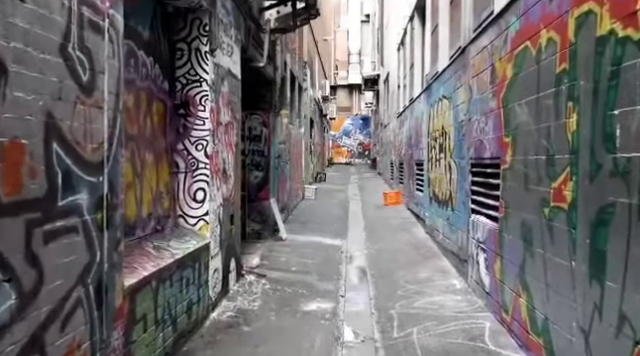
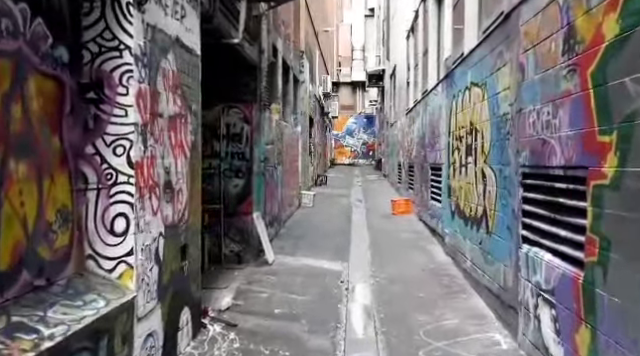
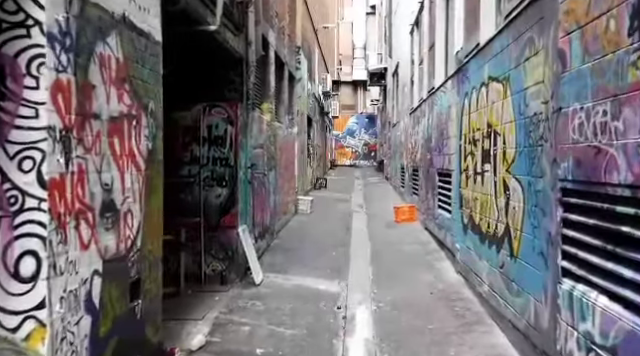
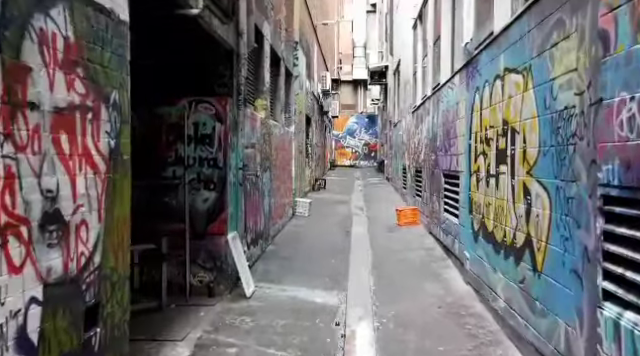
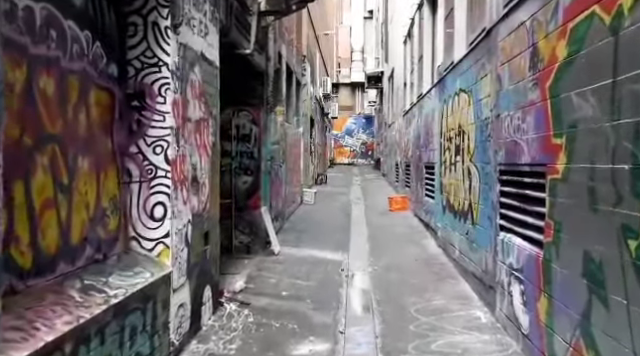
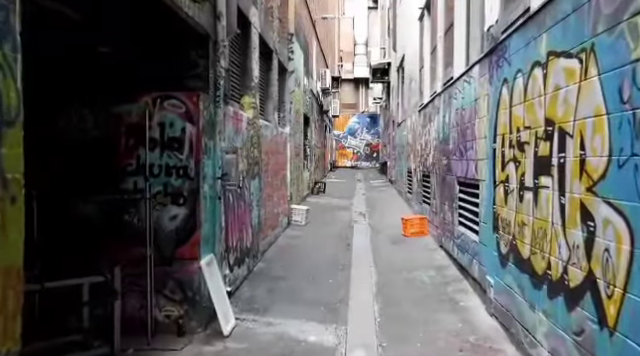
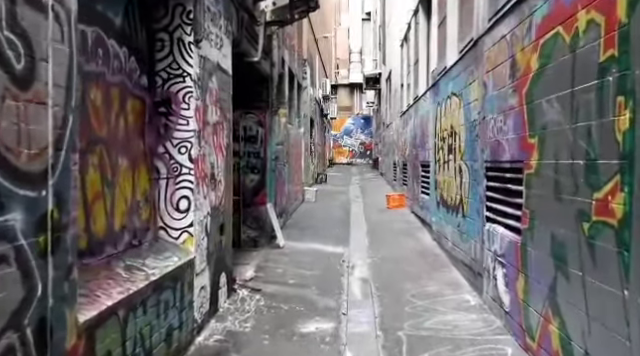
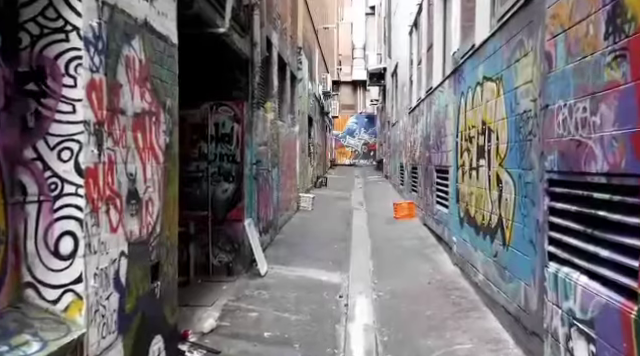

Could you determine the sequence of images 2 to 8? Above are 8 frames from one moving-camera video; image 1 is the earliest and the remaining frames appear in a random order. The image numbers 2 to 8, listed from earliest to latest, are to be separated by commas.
7, 5, 2, 8, 3, 4, 6
